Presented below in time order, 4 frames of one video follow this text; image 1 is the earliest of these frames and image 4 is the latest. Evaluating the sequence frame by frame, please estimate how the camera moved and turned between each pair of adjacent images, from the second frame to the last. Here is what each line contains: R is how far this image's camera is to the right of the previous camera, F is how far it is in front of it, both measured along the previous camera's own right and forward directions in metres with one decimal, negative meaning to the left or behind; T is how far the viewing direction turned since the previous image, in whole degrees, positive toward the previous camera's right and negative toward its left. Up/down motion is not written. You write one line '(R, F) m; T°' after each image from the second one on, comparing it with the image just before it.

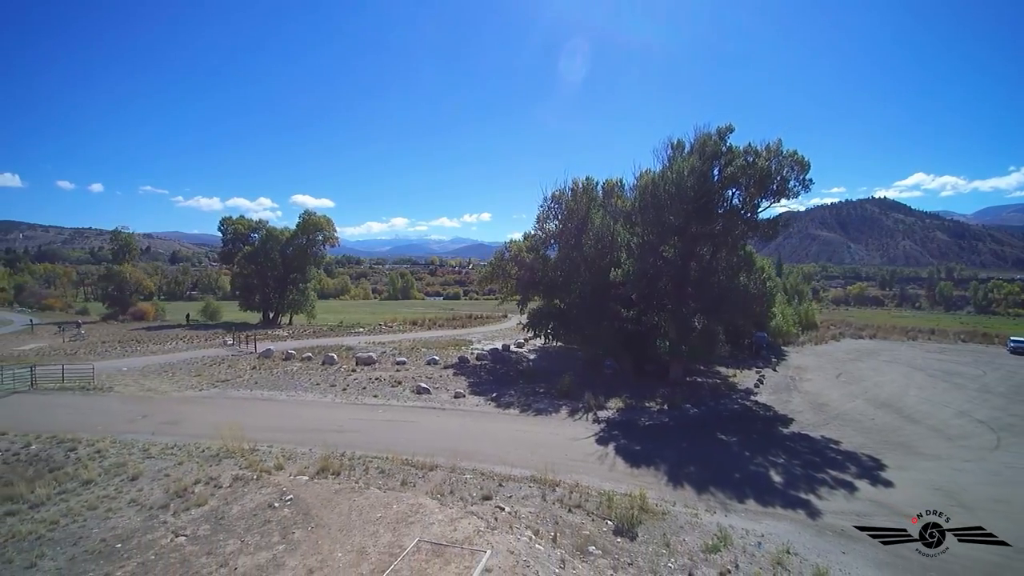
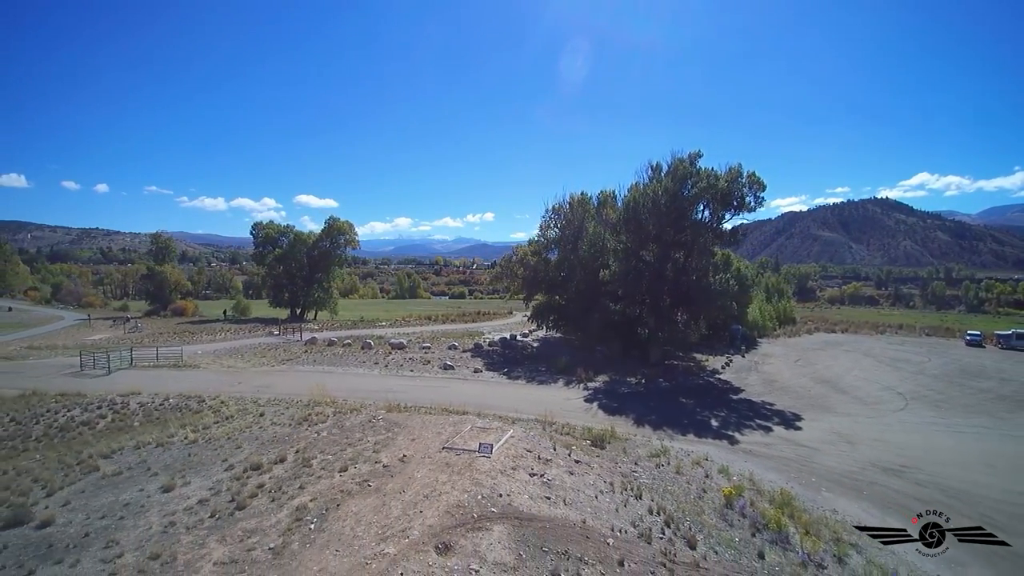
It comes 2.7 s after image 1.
(-0.3, -5.5) m; 0°
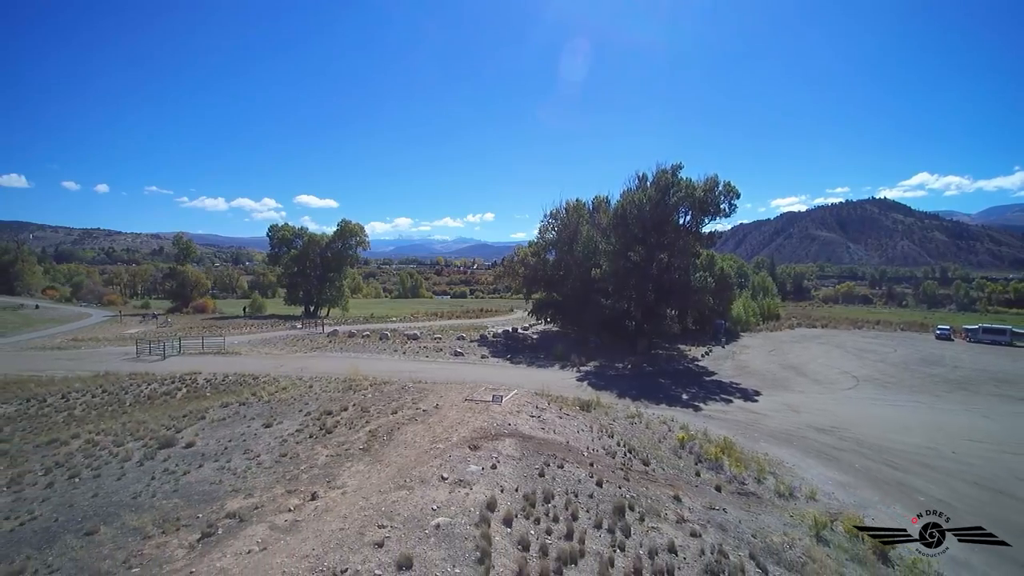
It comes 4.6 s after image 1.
(-0.1, -4.0) m; 0°
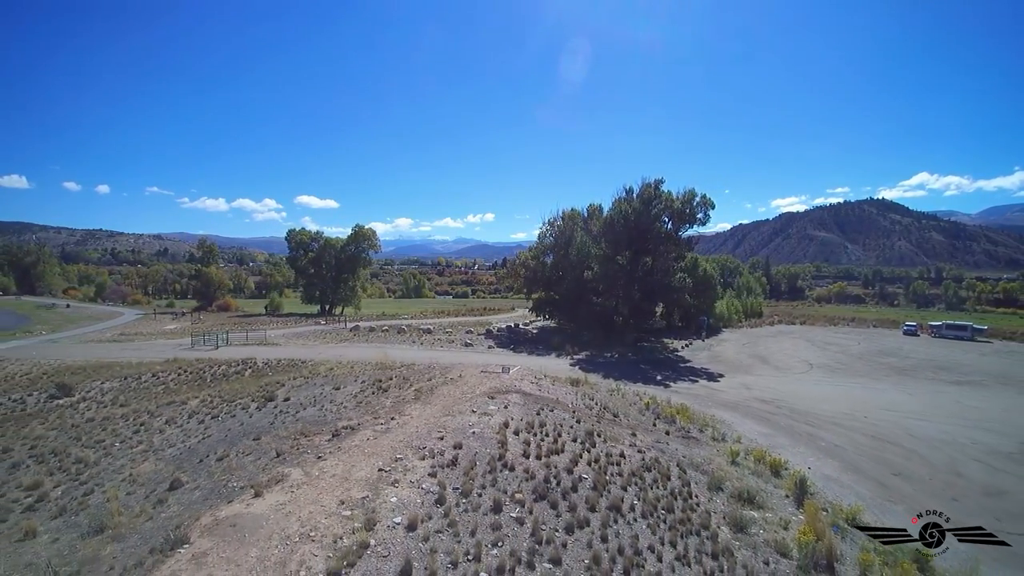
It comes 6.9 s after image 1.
(-0.2, -5.1) m; 0°
